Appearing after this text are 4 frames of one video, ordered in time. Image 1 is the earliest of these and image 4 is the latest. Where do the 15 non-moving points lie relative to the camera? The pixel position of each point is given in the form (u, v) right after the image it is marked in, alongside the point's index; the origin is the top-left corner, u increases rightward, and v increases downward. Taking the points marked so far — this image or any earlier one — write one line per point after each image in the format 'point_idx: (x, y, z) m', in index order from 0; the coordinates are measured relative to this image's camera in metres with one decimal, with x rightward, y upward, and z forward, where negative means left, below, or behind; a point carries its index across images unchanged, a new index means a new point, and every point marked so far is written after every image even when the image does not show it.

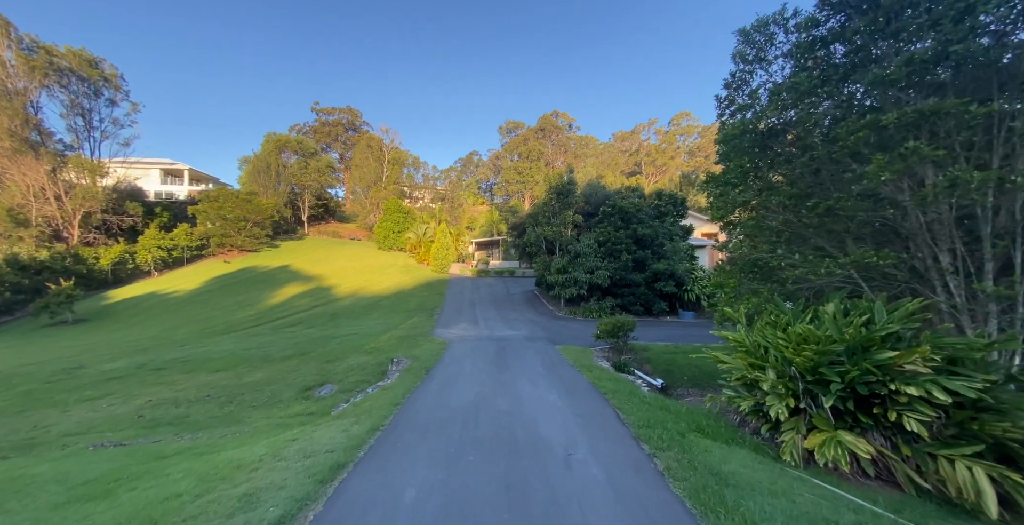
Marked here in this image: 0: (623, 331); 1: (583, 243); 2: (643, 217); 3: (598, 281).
0: (+3.1, -1.9, +11.0) m
1: (+3.6, +0.9, +19.1) m
2: (+6.4, +2.1, +19.2) m
3: (+4.1, -0.9, +18.3) m
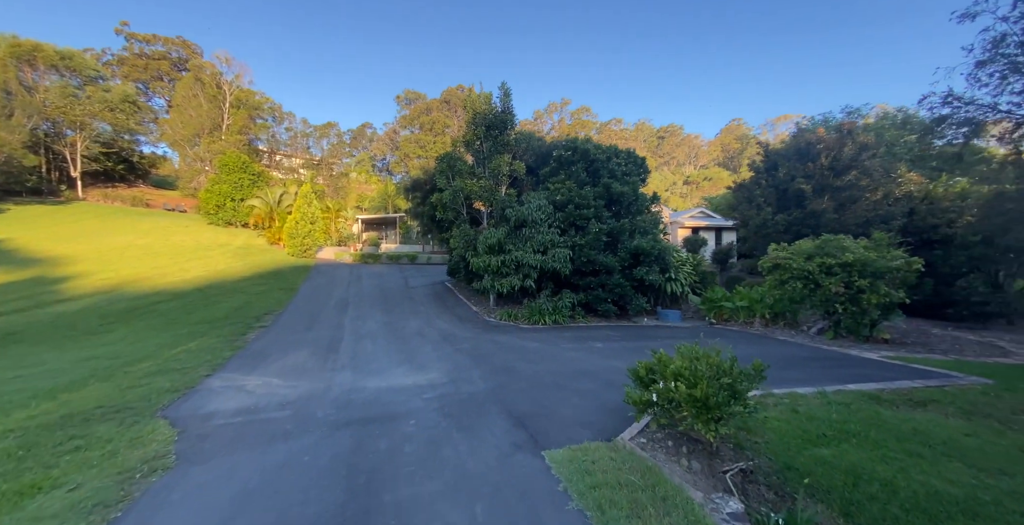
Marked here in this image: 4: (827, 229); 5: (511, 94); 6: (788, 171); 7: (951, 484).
0: (+2.1, -1.3, +3.7) m
1: (+0.6, +1.7, +11.6) m
2: (+3.2, +2.9, +12.5) m
3: (+1.3, -0.1, +11.1) m
4: (+11.1, +1.2, +14.2) m
5: (0.0, +5.4, +12.8) m
6: (+10.8, +3.5, +15.7) m
7: (+4.1, -2.1, +3.8) m
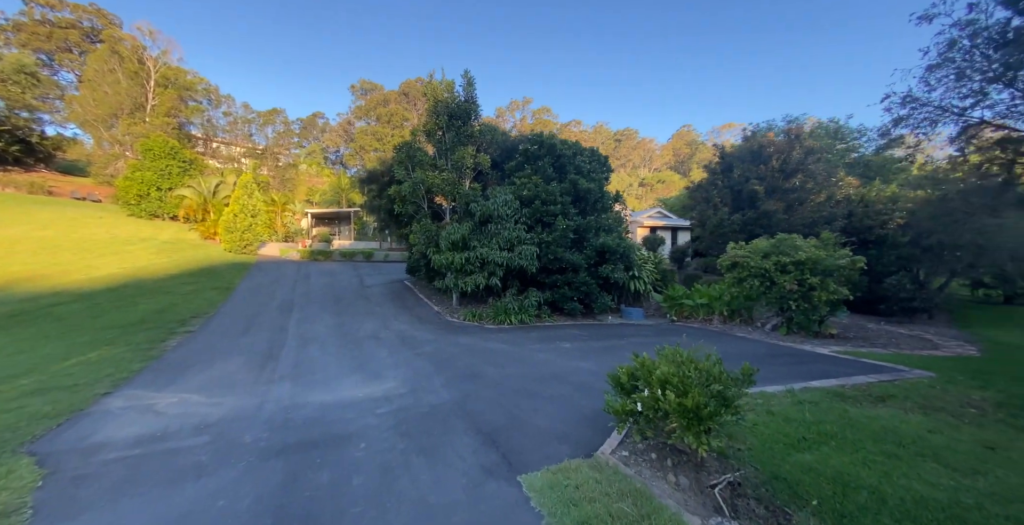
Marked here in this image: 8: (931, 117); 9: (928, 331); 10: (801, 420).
0: (+1.9, -1.3, +3.4) m
1: (-0.5, +1.8, +11.1) m
2: (+2.1, +3.0, +12.2) m
3: (+0.3, 0.0, +10.7) m
4: (+9.8, +1.2, +14.7) m
5: (-1.2, +5.5, +12.2) m
6: (+9.3, +3.6, +16.2) m
7: (+3.9, -2.1, +3.7) m
8: (+7.6, +2.6, +7.1) m
9: (+14.4, -2.4, +13.9) m
10: (+3.6, -2.0, +5.0) m
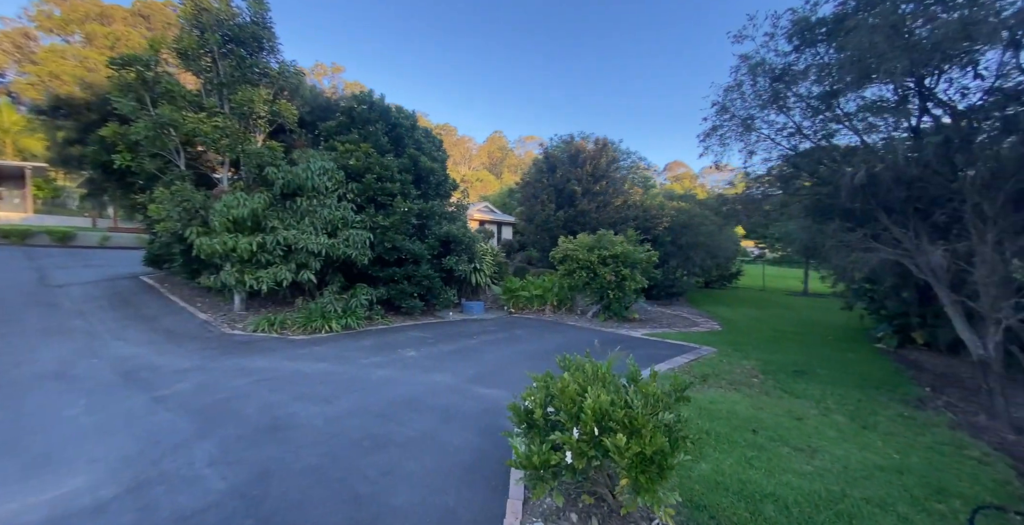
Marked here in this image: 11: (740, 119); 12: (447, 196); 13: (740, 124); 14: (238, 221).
0: (+1.1, -1.2, +2.6) m
1: (-4.4, +2.1, +8.4) m
2: (-2.6, +3.2, +10.5) m
3: (-3.6, +0.2, +8.3) m
4: (+3.1, +1.5, +16.2) m
5: (-5.5, +5.8, +9.0) m
6: (+2.1, +3.9, +17.3) m
7: (+2.7, -2.0, +3.7) m
8: (+4.5, +2.8, +8.4) m
9: (+7.6, -2.1, +17.5) m
10: (+1.9, -1.9, +4.8) m
11: (+4.6, +2.9, +8.2) m
12: (-2.0, +1.8, +11.0) m
13: (+4.6, +2.8, +8.2) m
14: (-5.5, +0.8, +7.8) m
